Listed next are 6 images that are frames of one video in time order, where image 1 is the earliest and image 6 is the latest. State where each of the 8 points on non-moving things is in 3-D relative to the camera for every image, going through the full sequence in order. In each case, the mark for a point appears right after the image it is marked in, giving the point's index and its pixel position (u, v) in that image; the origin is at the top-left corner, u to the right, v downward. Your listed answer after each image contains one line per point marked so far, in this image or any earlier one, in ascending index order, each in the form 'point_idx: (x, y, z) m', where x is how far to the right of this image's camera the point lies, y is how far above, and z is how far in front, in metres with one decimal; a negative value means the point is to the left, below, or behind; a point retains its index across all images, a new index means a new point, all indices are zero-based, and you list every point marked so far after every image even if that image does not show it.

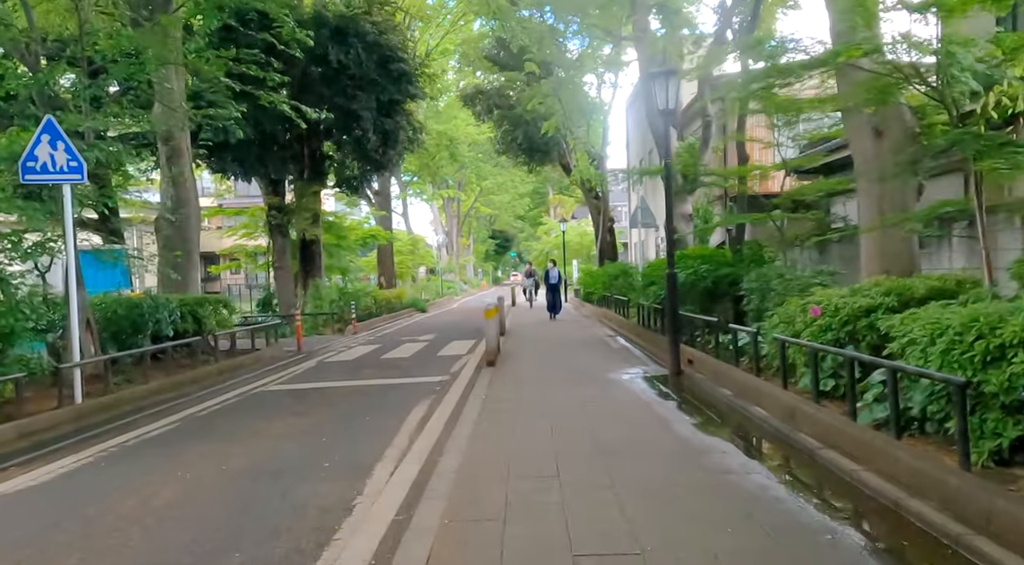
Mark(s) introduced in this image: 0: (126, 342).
0: (-6.3, -1.0, +11.2) m
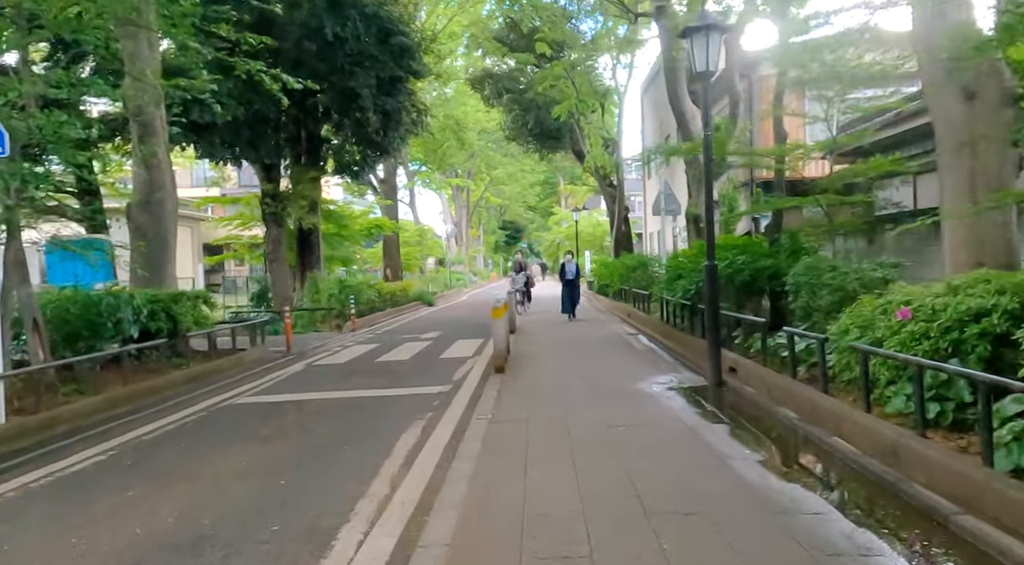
0: (-6.1, -0.9, +9.8) m
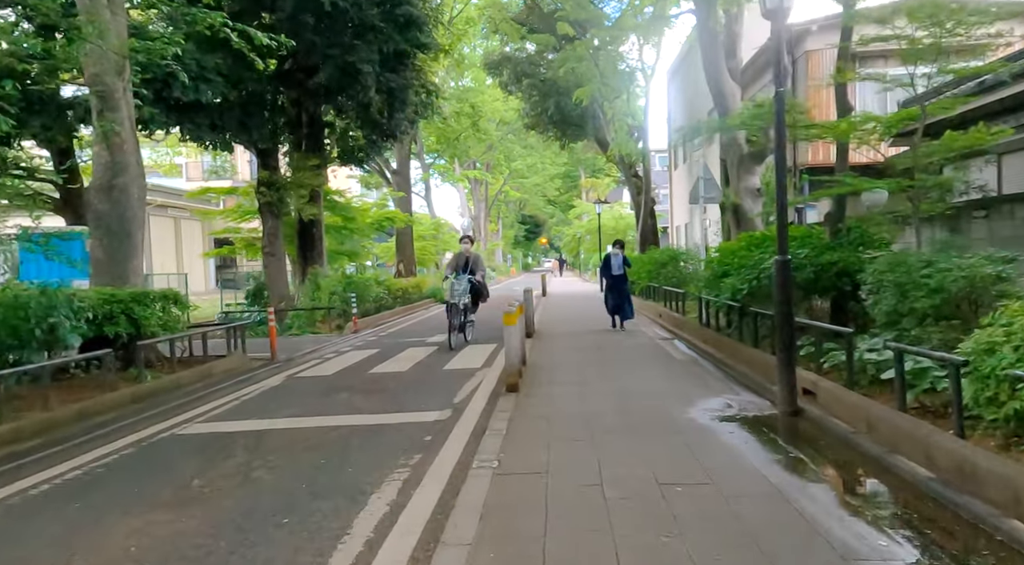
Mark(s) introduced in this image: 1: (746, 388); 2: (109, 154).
0: (-5.9, -0.9, +8.2) m
1: (+2.7, -1.2, +8.0) m
2: (-6.4, +2.1, +11.0) m
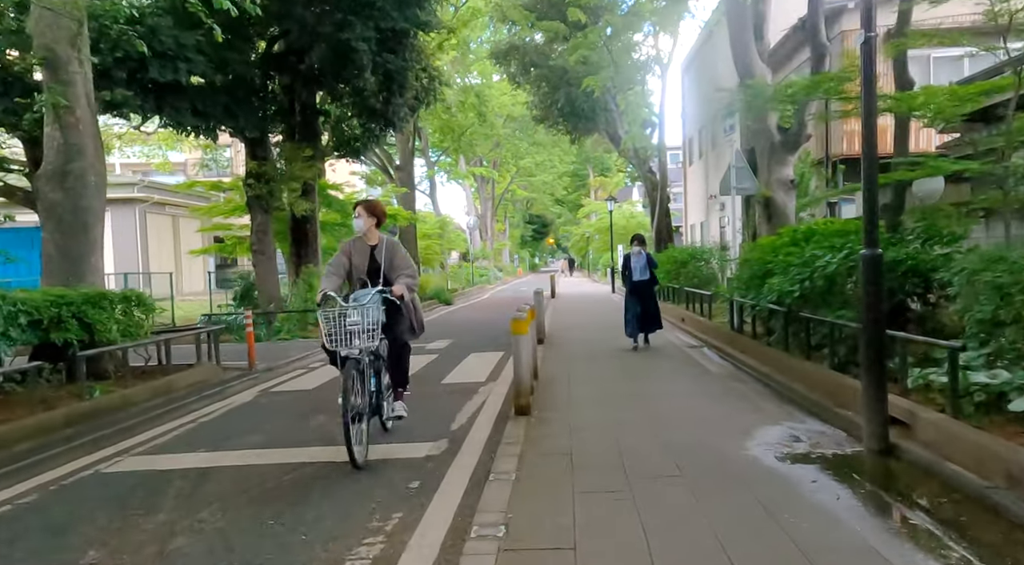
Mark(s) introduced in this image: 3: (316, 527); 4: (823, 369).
0: (-5.8, -0.9, +6.8) m
1: (+2.8, -1.2, +6.5) m
2: (-6.3, +2.1, +9.6) m
3: (-1.1, -1.4, +4.1) m
4: (+3.1, -0.9, +7.1) m
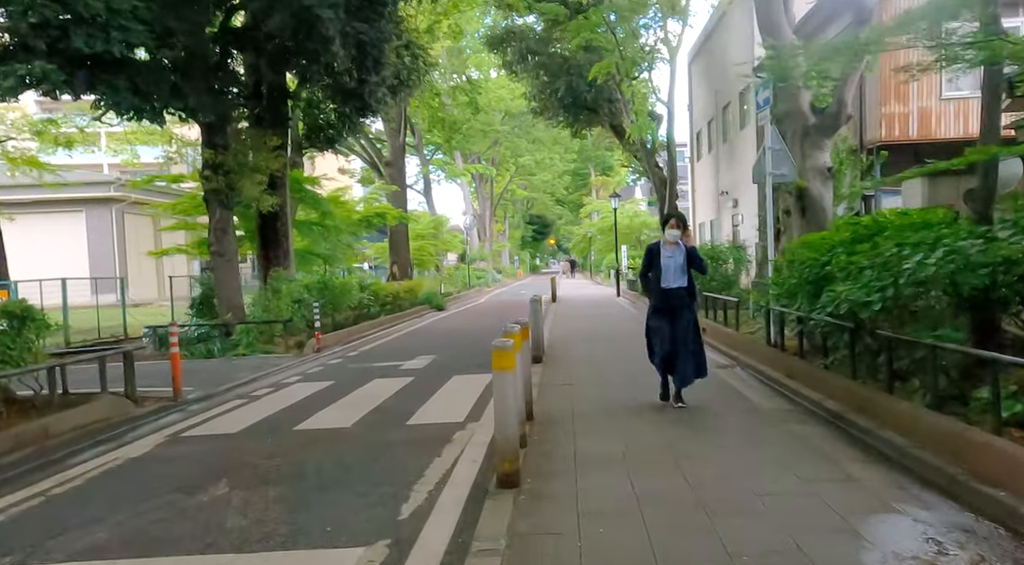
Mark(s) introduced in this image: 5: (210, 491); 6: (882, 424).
0: (-5.9, -1.0, +4.7) m
1: (+2.7, -1.3, +4.4) m
2: (-6.4, +1.9, +7.5) m
3: (-1.3, -1.5, +2.0) m
4: (+3.0, -0.9, +5.0) m
5: (-2.2, -1.5, +5.0) m
6: (+3.1, -1.2, +6.0) m
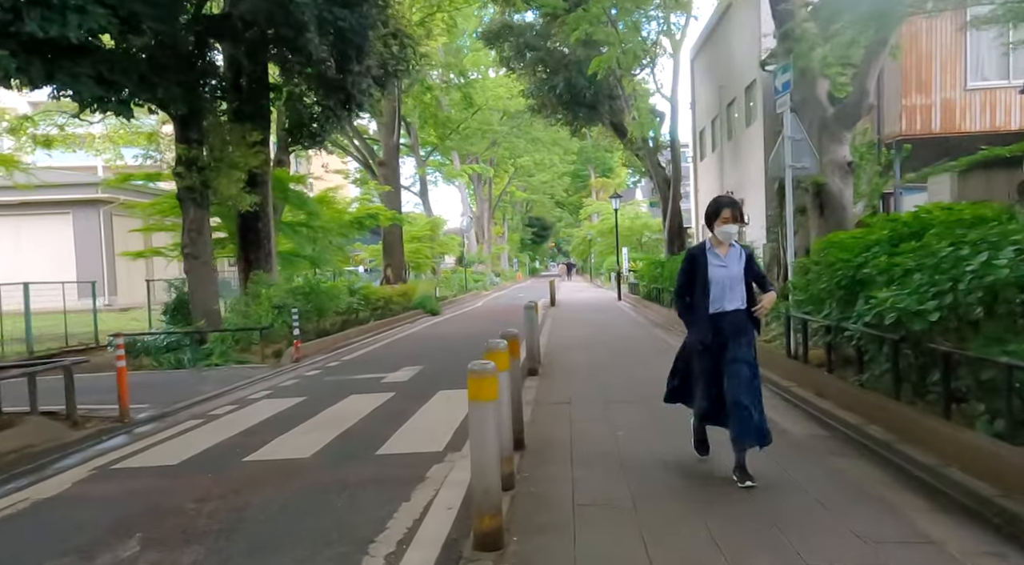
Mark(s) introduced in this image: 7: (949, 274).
0: (-6.0, -1.0, +3.7) m
1: (+2.6, -1.3, +3.4) m
2: (-6.5, +1.9, +6.5) m
3: (-1.4, -1.6, +1.0) m
4: (+2.9, -1.0, +4.0) m
5: (-2.3, -1.5, +4.0) m
6: (+3.0, -1.2, +5.0) m
7: (+3.4, +0.1, +5.4) m
